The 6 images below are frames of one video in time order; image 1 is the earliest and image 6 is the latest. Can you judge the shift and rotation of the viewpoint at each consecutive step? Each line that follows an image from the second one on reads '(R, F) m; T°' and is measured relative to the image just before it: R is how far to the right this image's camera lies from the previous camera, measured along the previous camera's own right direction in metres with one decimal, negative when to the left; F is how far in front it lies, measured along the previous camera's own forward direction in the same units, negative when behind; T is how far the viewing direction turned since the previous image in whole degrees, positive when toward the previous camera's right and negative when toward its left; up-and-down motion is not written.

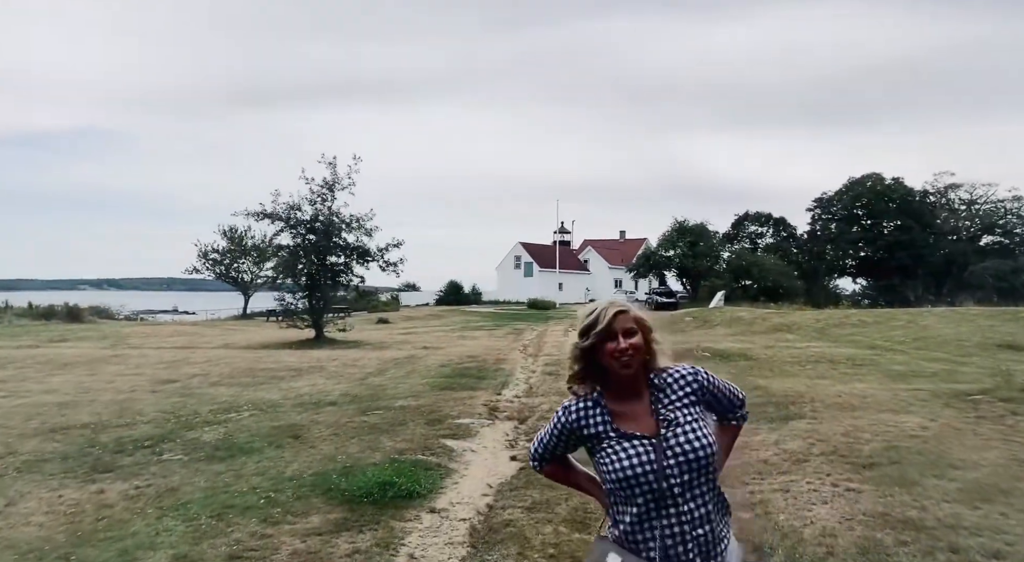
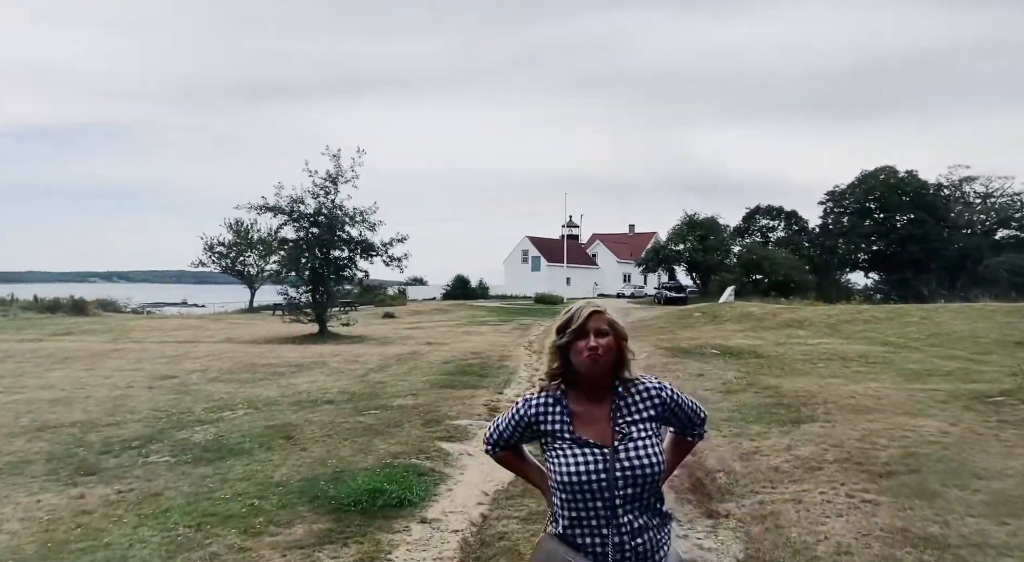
(+0.1, +0.3) m; -1°
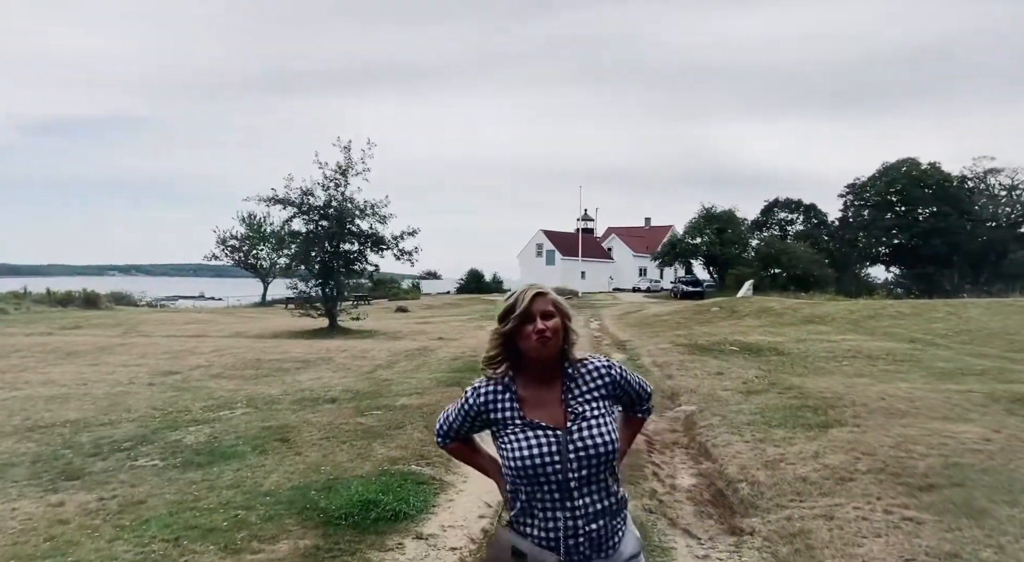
(+0.1, +0.5) m; -1°
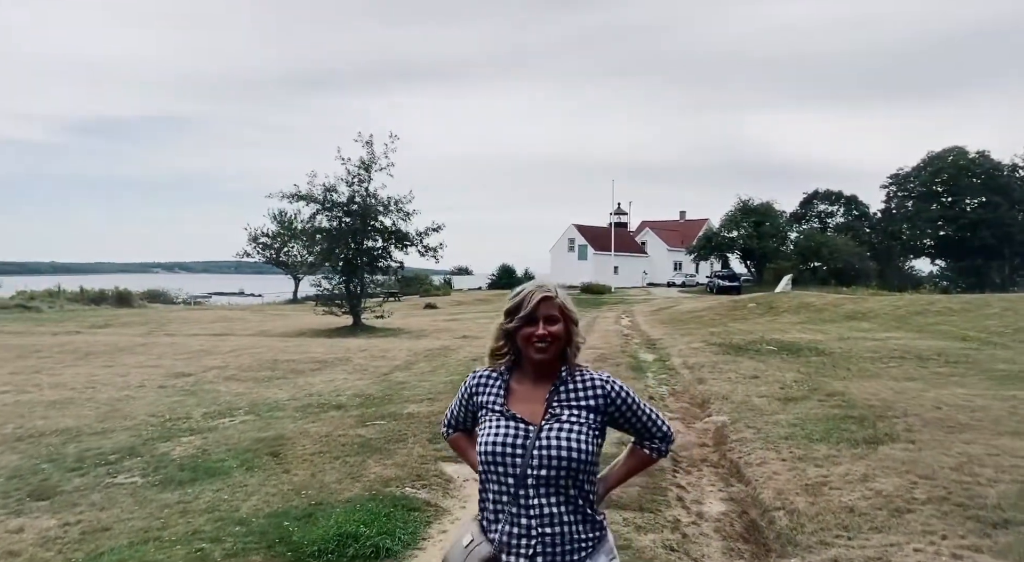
(+0.2, +0.7) m; -3°
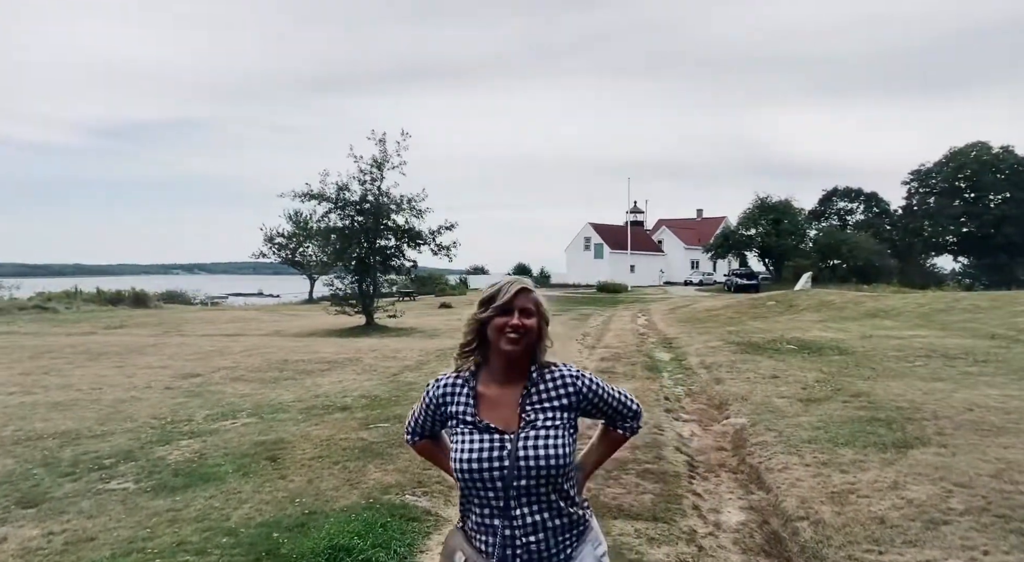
(+0.1, +0.3) m; -1°
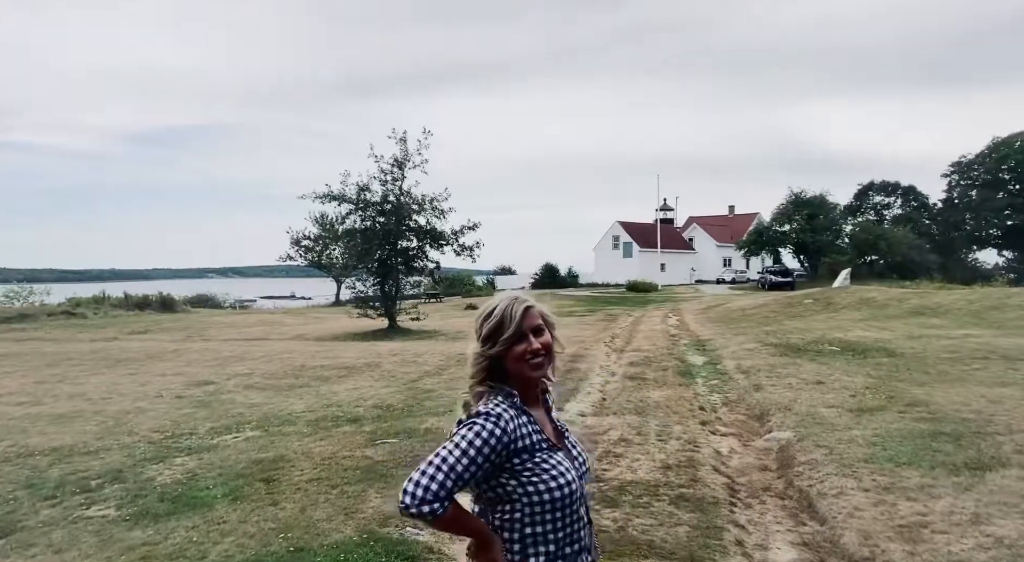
(+0.1, +0.7) m; -2°
